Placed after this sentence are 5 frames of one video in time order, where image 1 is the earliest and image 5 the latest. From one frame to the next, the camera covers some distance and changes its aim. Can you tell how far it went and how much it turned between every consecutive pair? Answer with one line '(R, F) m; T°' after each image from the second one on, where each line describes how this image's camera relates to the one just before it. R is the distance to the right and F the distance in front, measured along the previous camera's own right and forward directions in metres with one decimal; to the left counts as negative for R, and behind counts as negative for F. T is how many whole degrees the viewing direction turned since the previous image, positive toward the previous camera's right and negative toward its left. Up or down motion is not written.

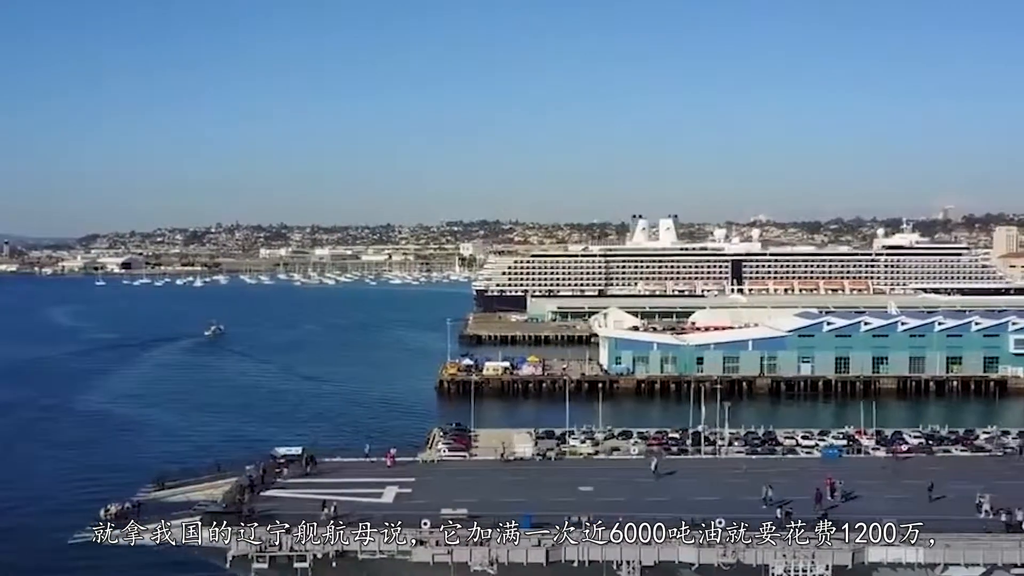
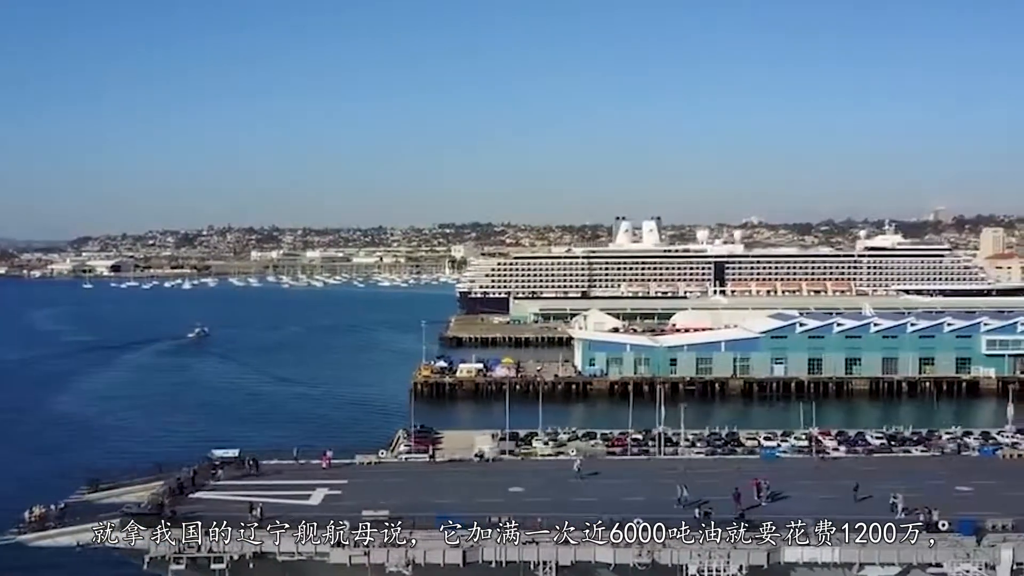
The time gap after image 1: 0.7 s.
(+1.3, 0.0) m; 0°
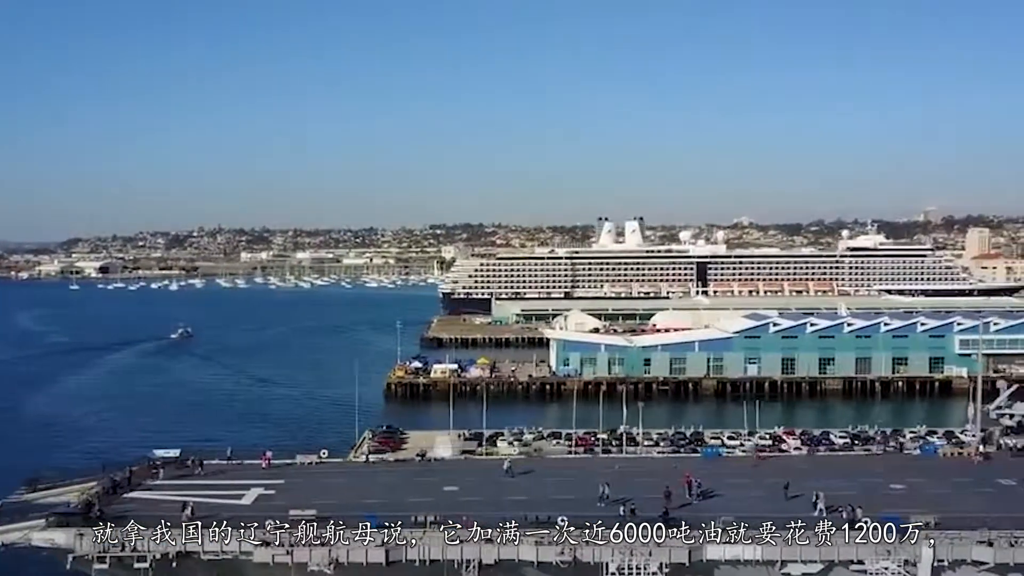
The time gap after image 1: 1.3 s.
(+1.2, 0.0) m; 0°
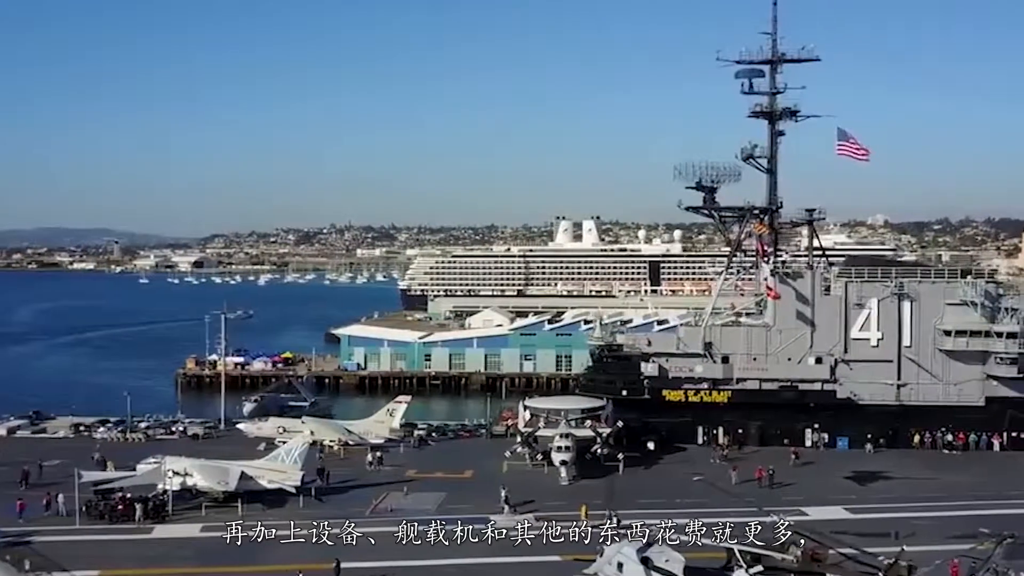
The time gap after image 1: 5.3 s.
(+6.1, +0.7) m; 0°
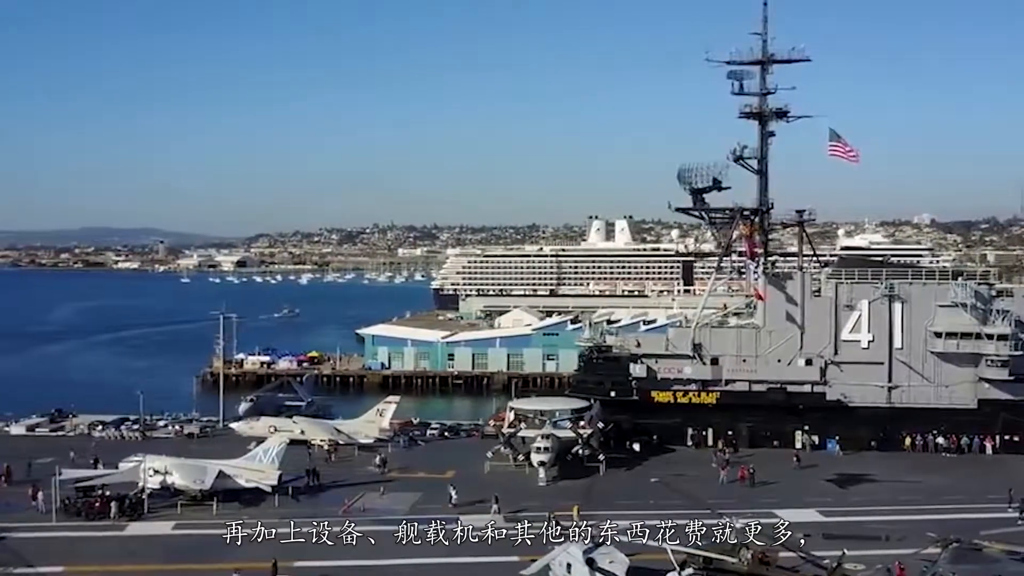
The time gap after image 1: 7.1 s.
(+1.0, -0.1) m; -2°
